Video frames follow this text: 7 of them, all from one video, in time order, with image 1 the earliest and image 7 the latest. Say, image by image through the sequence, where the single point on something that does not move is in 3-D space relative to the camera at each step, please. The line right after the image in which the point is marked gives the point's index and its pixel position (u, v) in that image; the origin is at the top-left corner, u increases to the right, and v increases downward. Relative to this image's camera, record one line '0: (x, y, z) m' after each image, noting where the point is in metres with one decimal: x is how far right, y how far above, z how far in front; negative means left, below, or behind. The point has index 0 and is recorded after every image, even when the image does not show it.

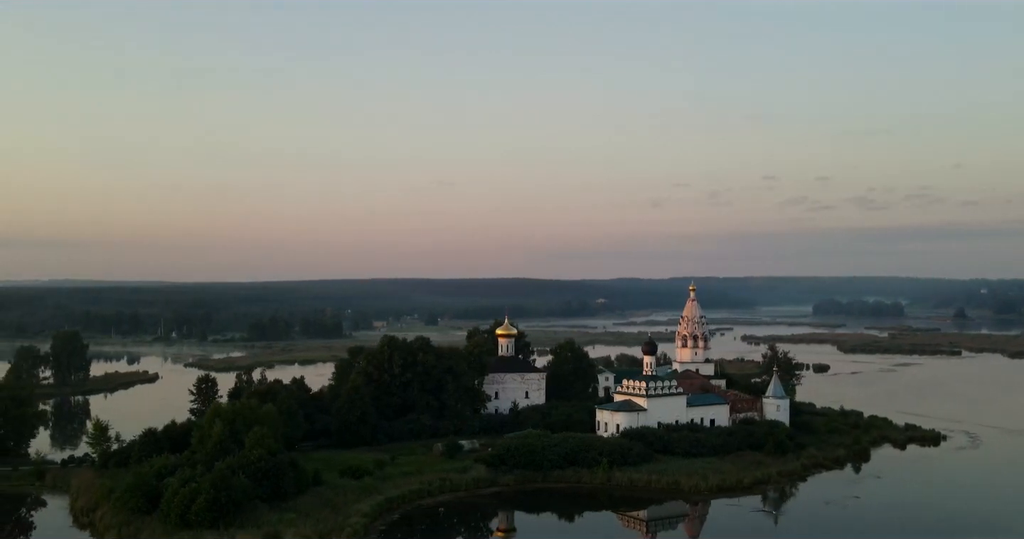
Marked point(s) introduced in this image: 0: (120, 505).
0: (-8.7, -5.2, +19.8) m
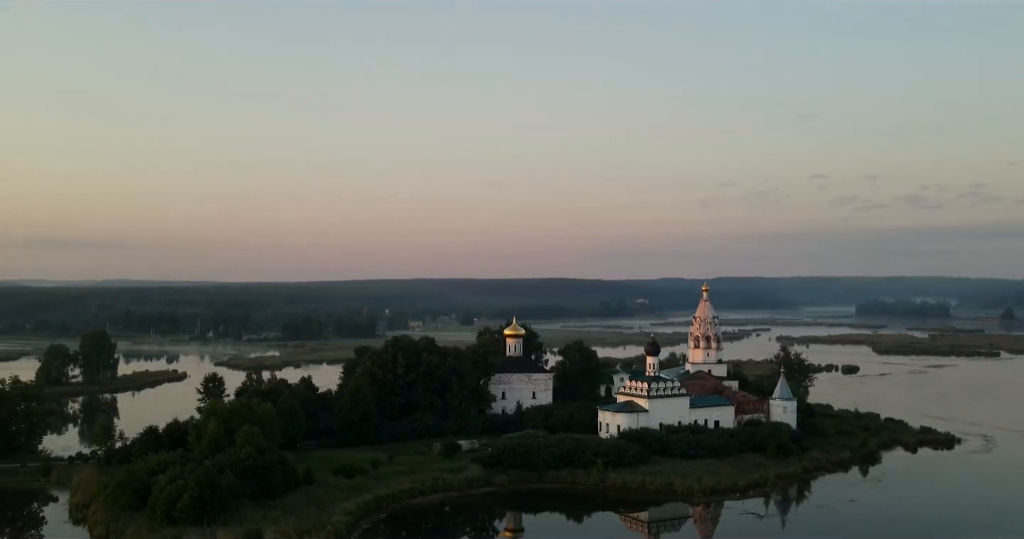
0: (-9.1, -5.2, +20.2) m
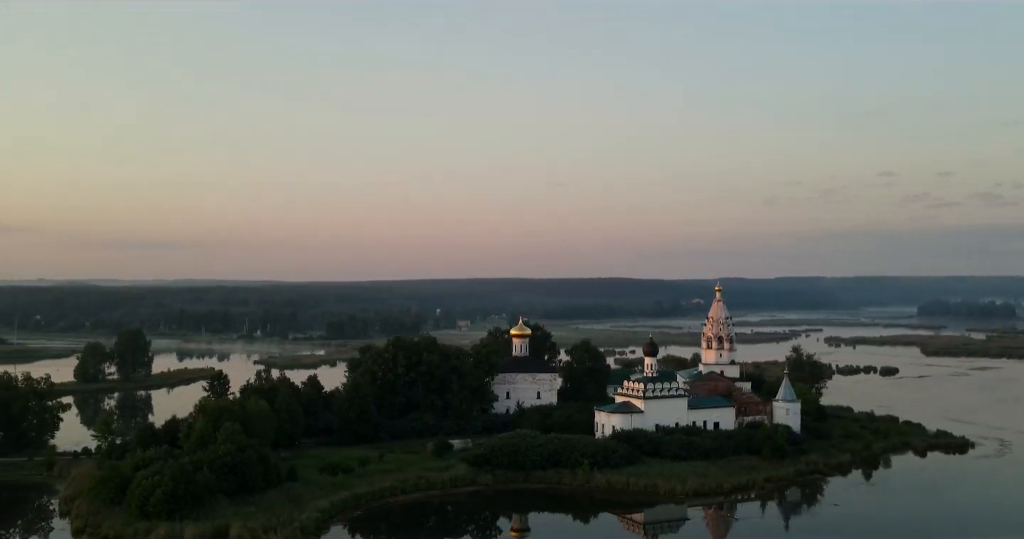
0: (-9.7, -5.2, +20.7) m
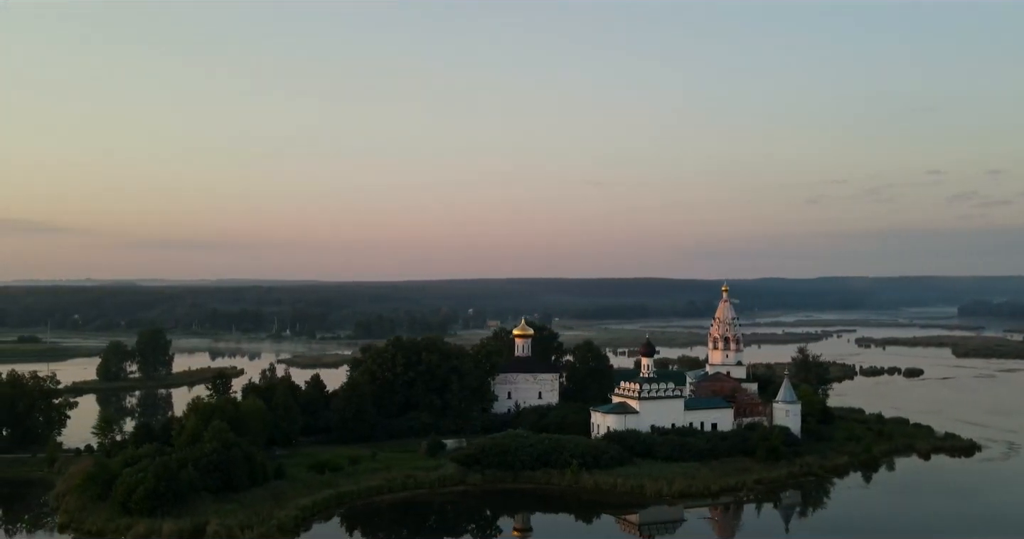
0: (-10.2, -5.3, +21.1) m
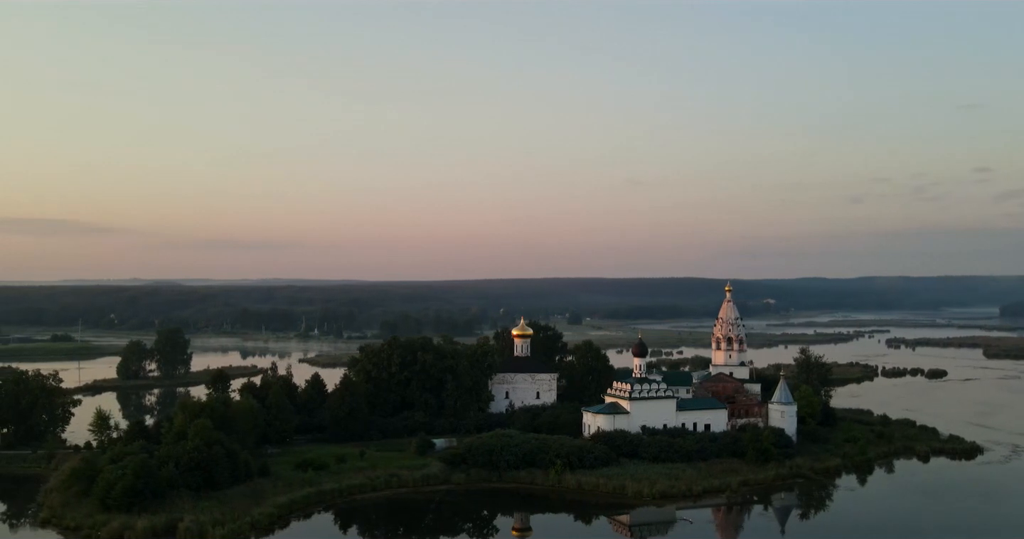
0: (-10.8, -5.3, +21.5) m
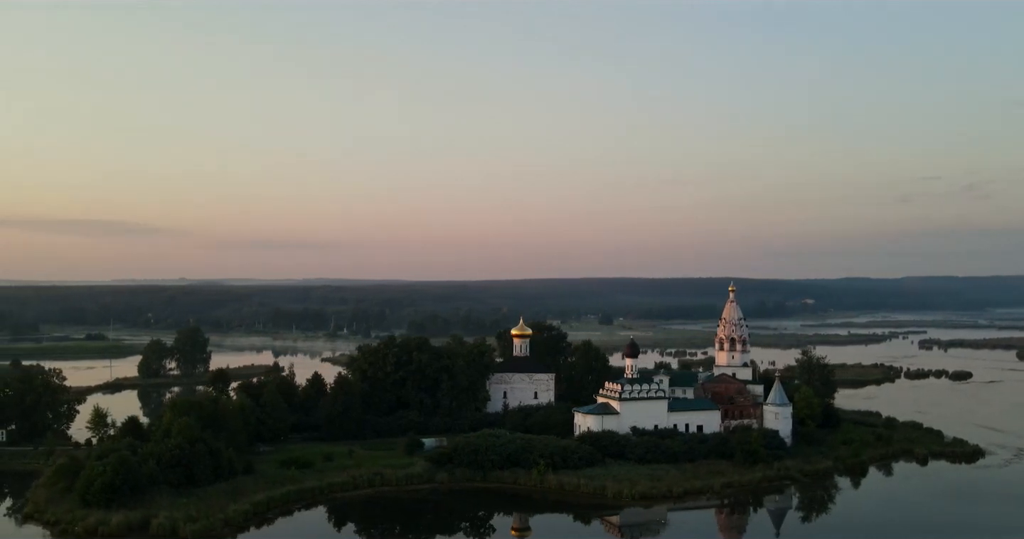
0: (-11.4, -5.3, +21.9) m
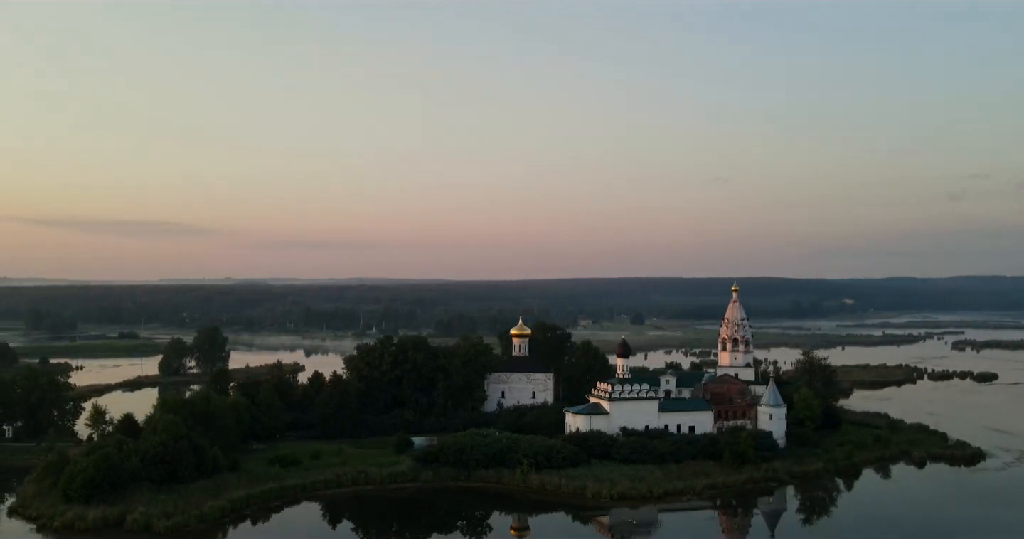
0: (-11.9, -5.3, +22.4) m
